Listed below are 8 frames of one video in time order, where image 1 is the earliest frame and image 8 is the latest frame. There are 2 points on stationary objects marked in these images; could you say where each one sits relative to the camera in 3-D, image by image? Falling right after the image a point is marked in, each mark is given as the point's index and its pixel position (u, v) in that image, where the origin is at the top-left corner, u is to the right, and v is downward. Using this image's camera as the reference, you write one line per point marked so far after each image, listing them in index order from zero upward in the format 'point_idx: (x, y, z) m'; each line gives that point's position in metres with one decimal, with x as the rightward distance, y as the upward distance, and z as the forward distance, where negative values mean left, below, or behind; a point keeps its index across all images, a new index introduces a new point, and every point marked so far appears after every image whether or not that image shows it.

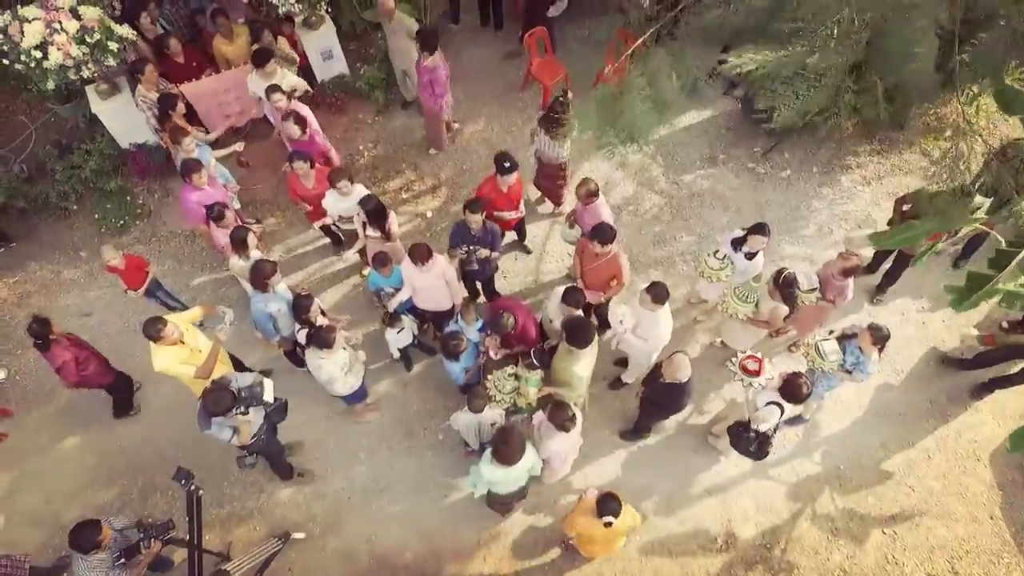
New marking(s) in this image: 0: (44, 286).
0: (-4.5, 0.0, +6.0) m
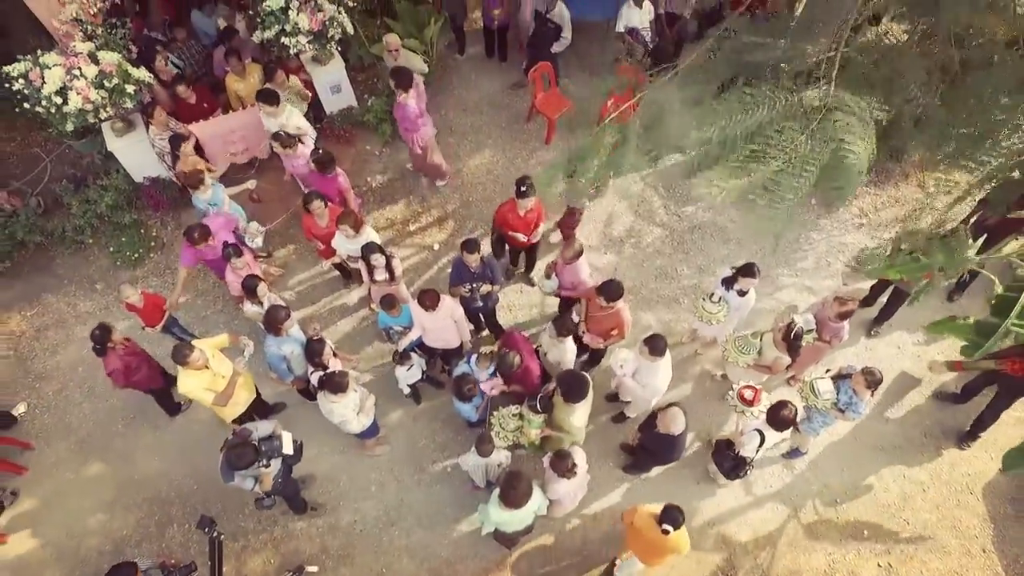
0: (-4.5, -0.3, +6.1) m
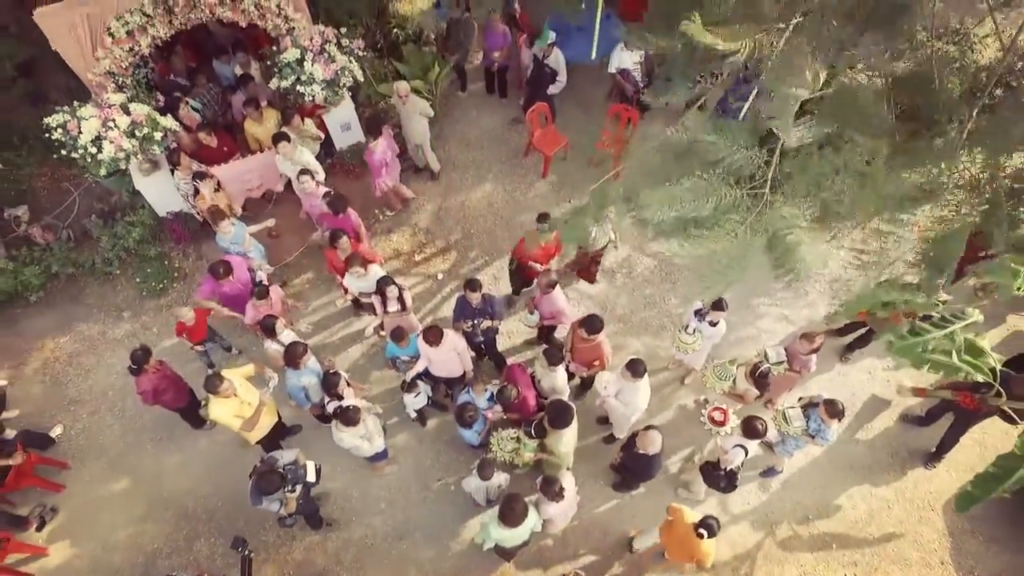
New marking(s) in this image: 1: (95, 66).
0: (-4.5, -0.6, +6.6) m
1: (-4.0, +2.2, +5.9) m
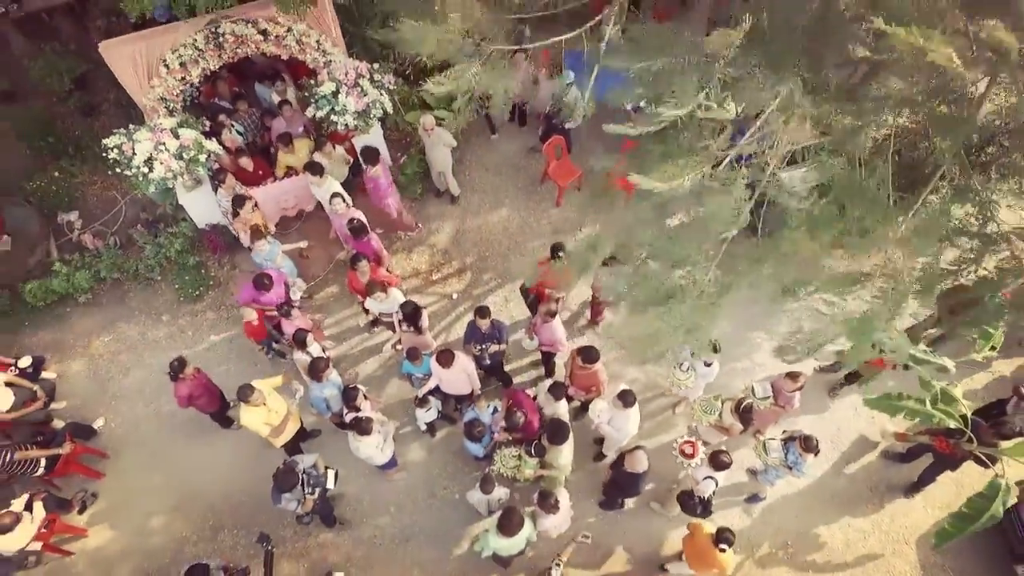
0: (-4.4, -0.7, +7.2) m
1: (-3.8, +2.1, +6.5) m
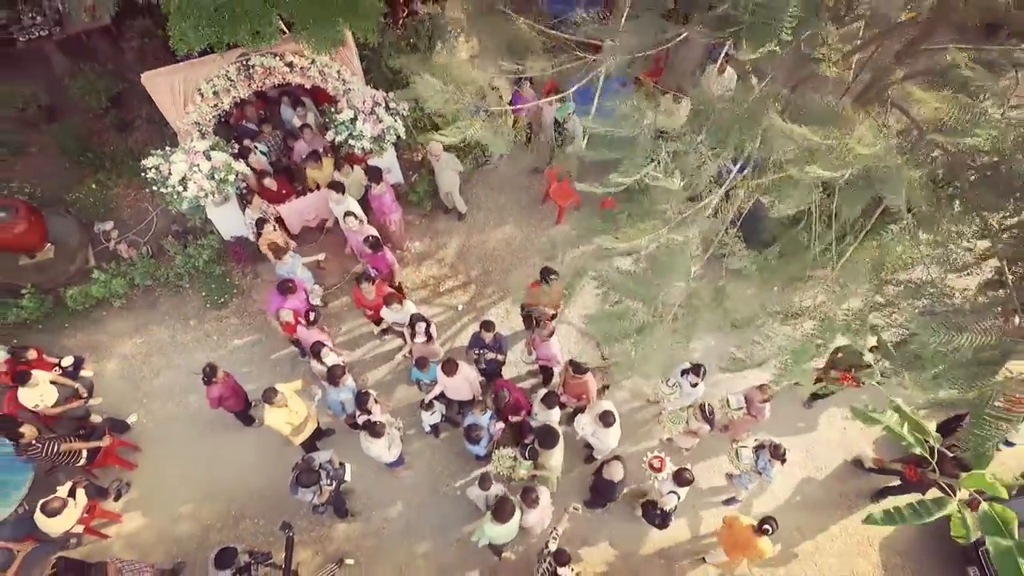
0: (-4.4, -0.8, +7.8) m
1: (-3.8, +2.0, +7.1) m
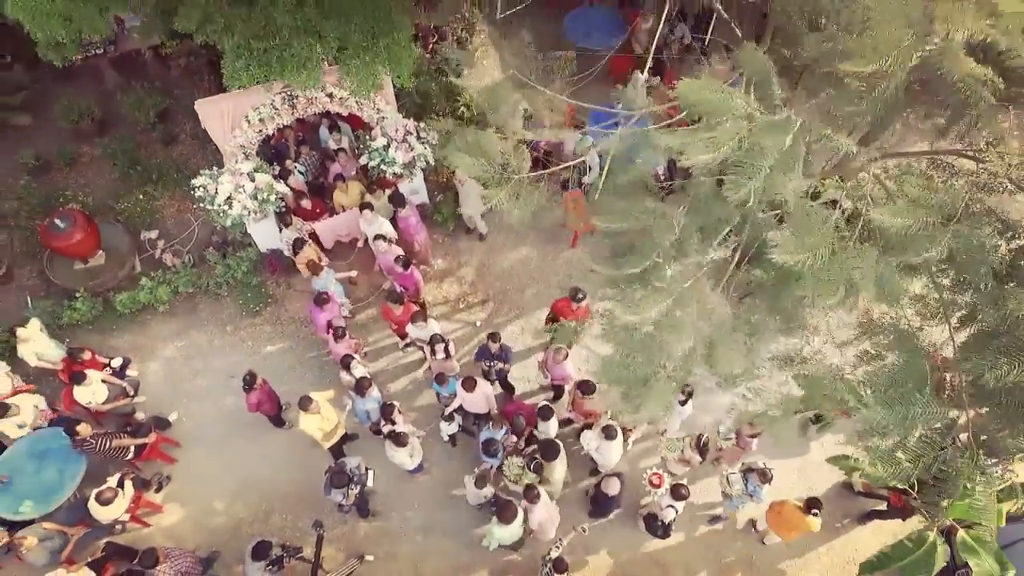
0: (-4.2, -0.9, +8.4) m
1: (-3.5, +1.8, +7.7) m
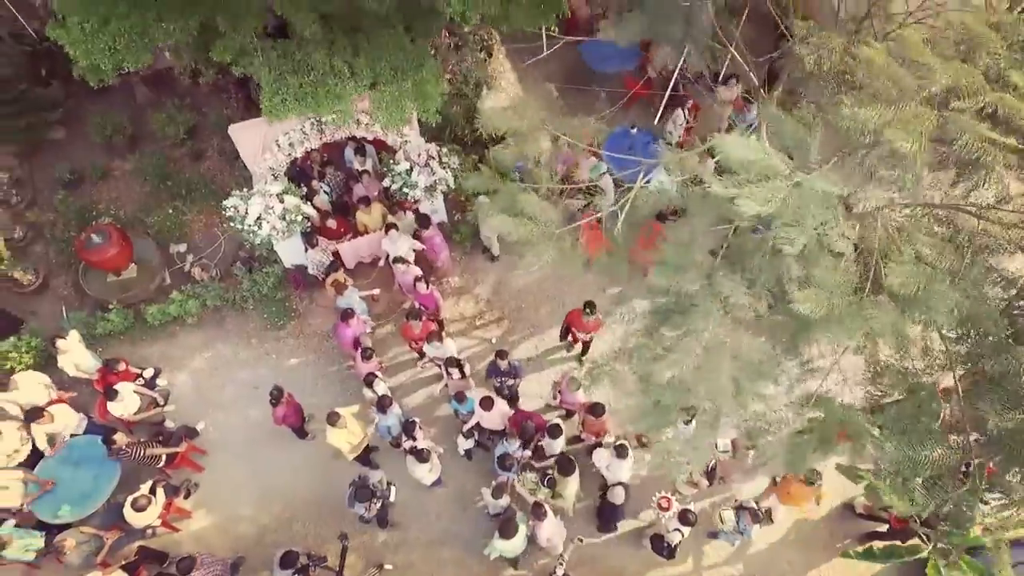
0: (-4.0, -1.1, +8.7) m
1: (-3.2, +1.6, +8.0) m
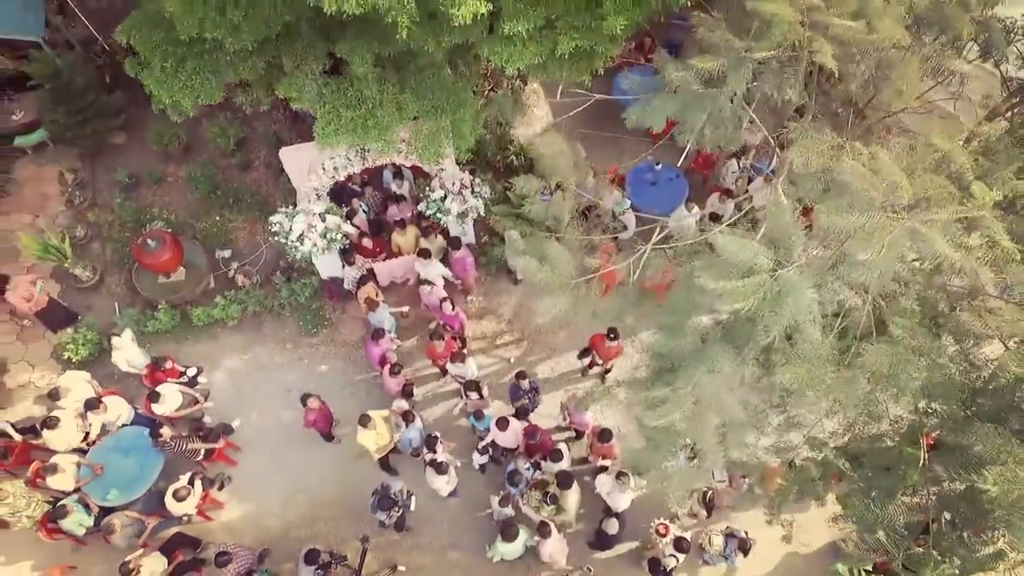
0: (-3.8, -1.2, +9.4) m
1: (-2.9, +1.5, +8.6) m
